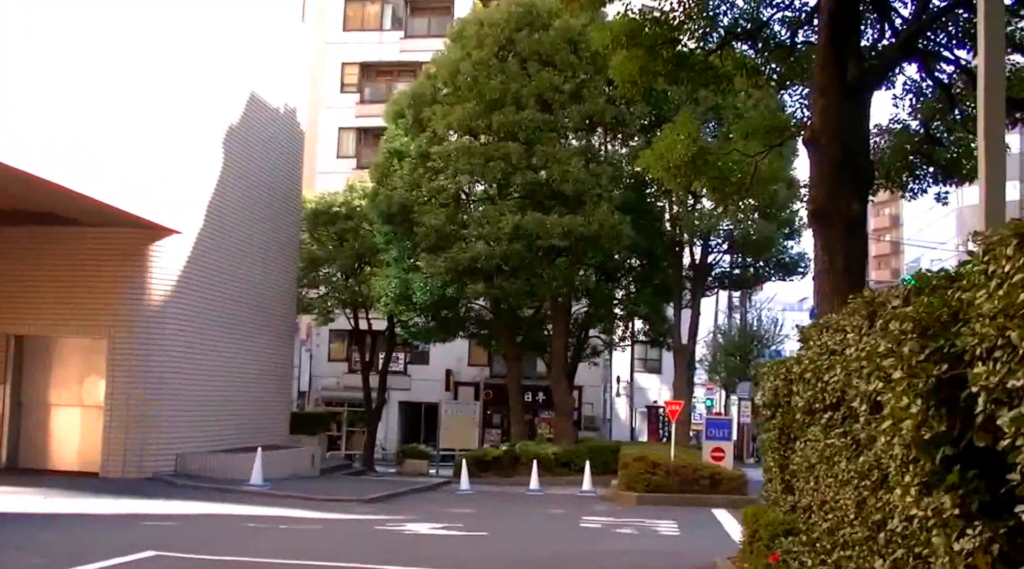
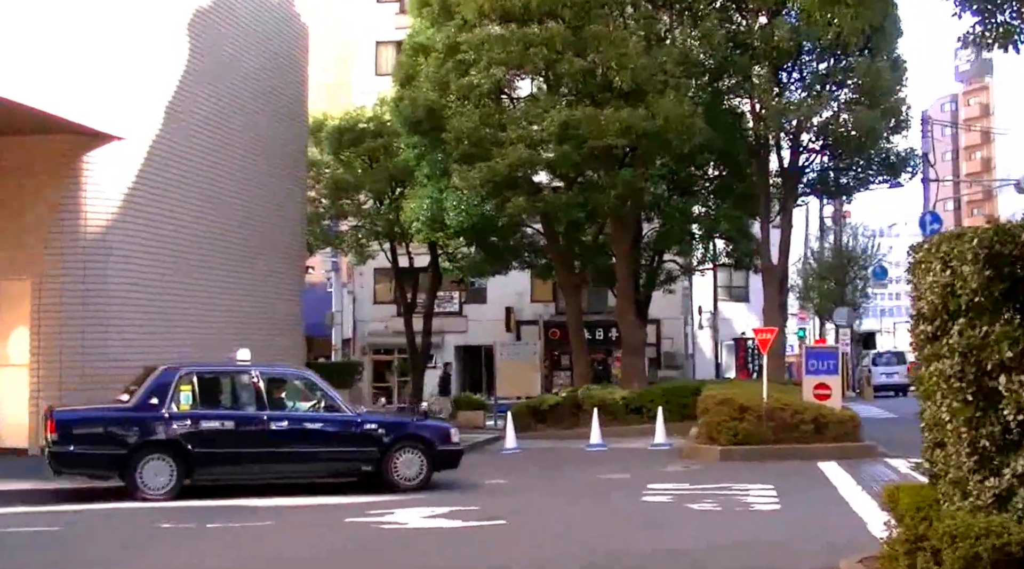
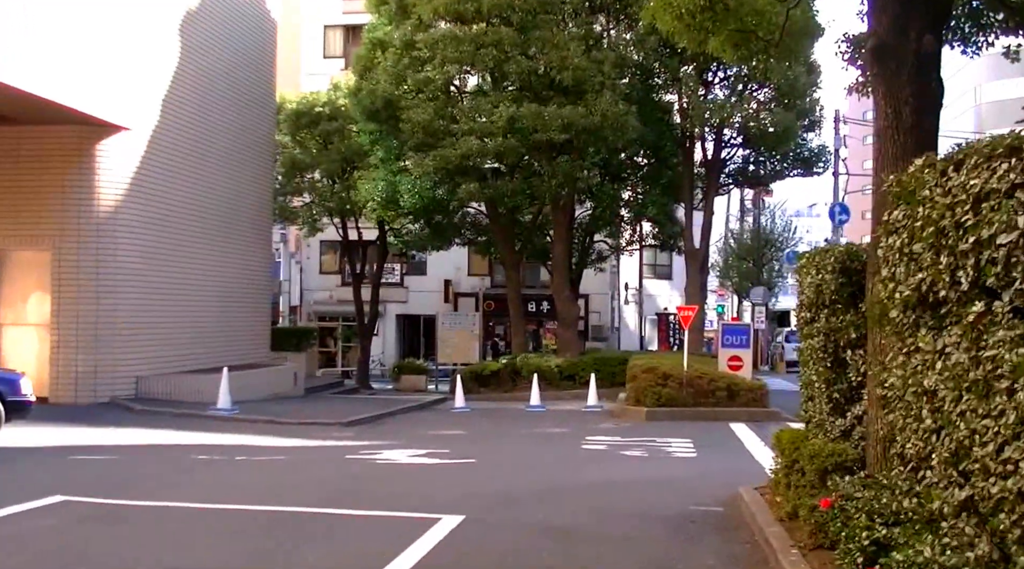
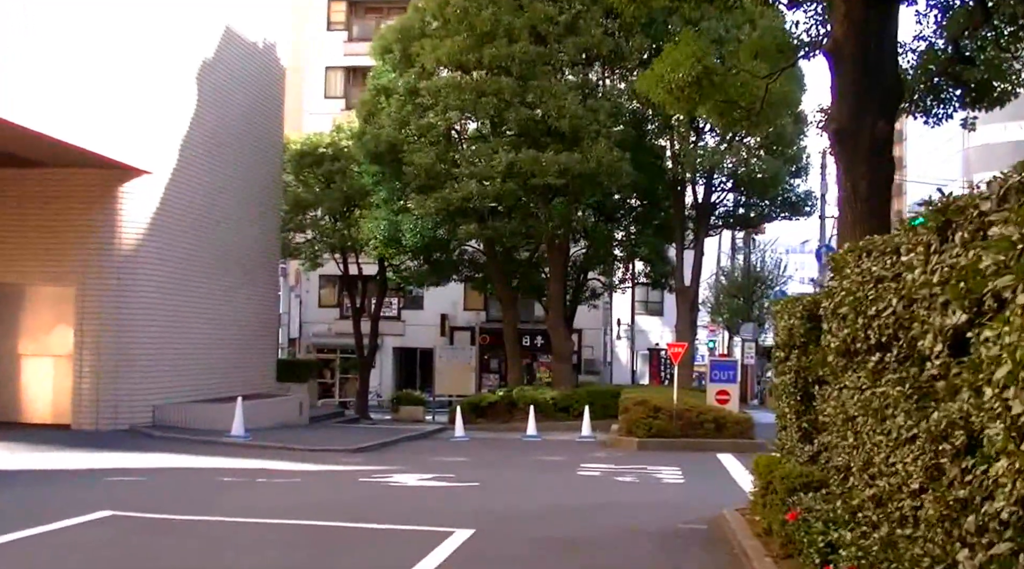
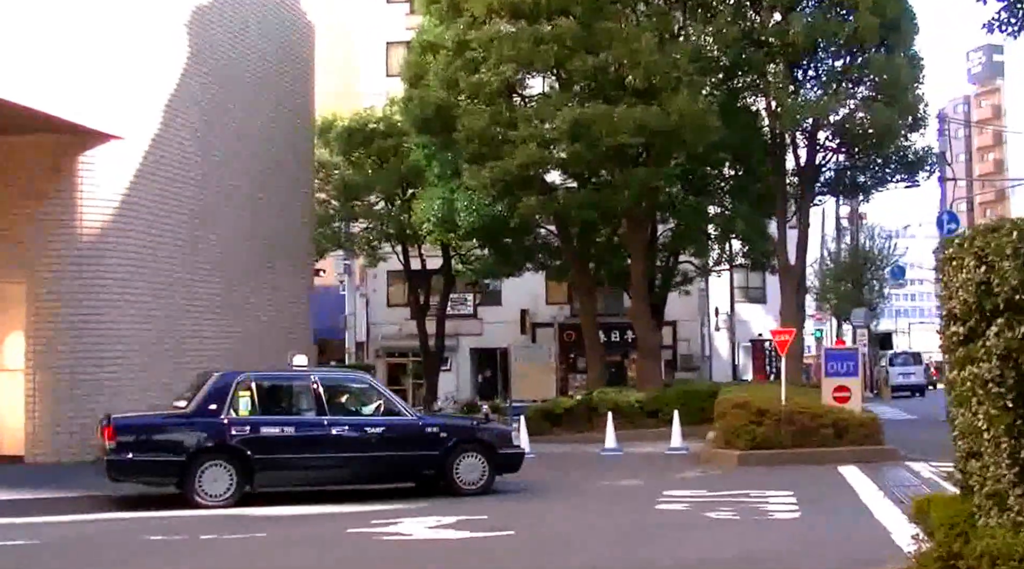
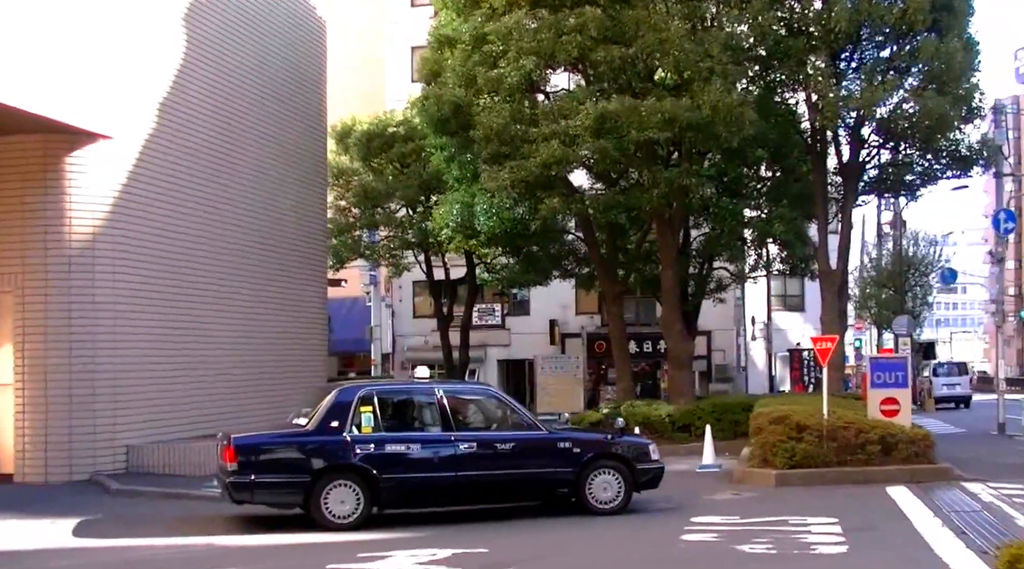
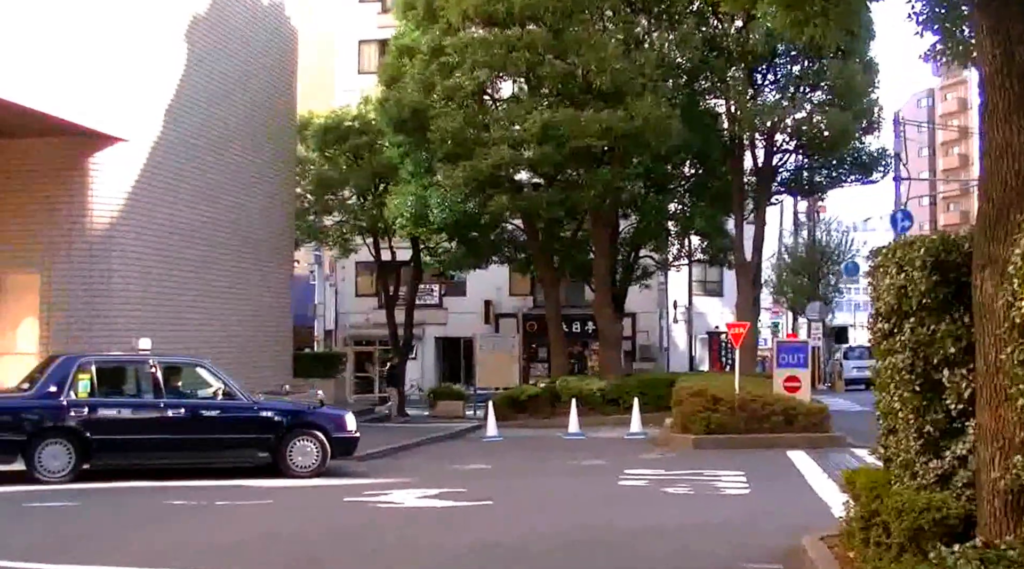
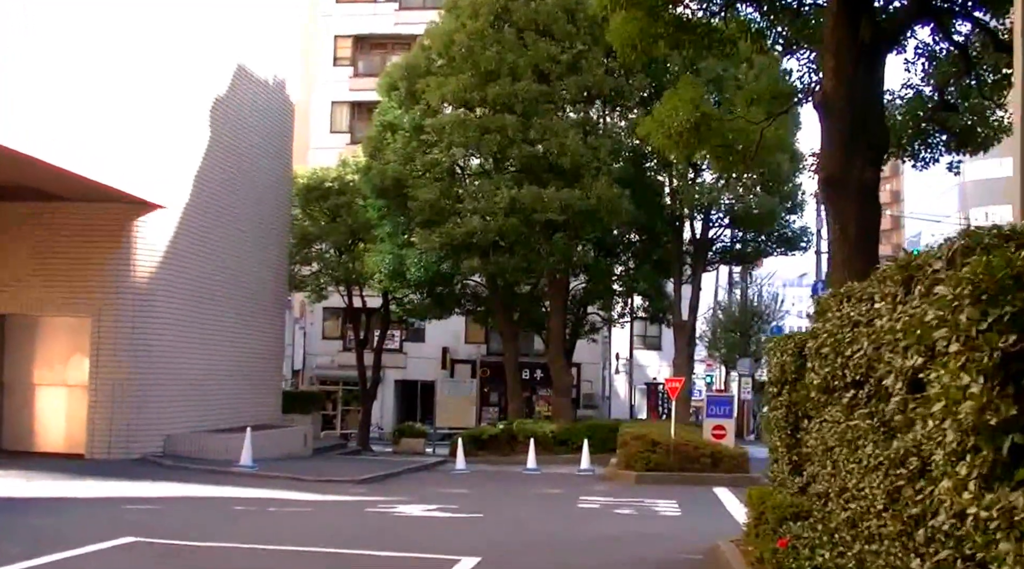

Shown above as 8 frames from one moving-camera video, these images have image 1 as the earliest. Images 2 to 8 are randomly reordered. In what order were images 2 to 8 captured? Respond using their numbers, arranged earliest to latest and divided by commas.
8, 4, 3, 7, 2, 5, 6
